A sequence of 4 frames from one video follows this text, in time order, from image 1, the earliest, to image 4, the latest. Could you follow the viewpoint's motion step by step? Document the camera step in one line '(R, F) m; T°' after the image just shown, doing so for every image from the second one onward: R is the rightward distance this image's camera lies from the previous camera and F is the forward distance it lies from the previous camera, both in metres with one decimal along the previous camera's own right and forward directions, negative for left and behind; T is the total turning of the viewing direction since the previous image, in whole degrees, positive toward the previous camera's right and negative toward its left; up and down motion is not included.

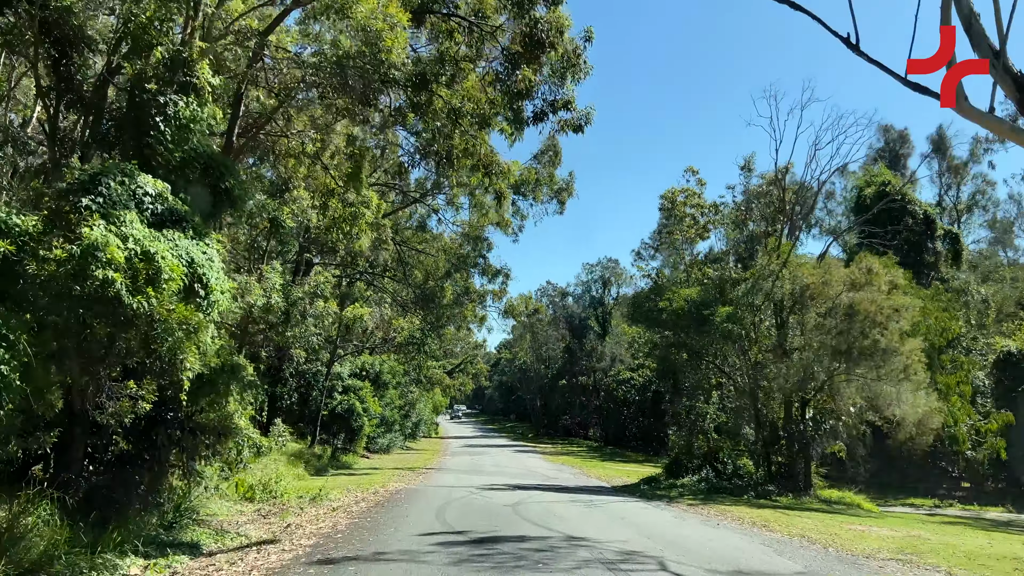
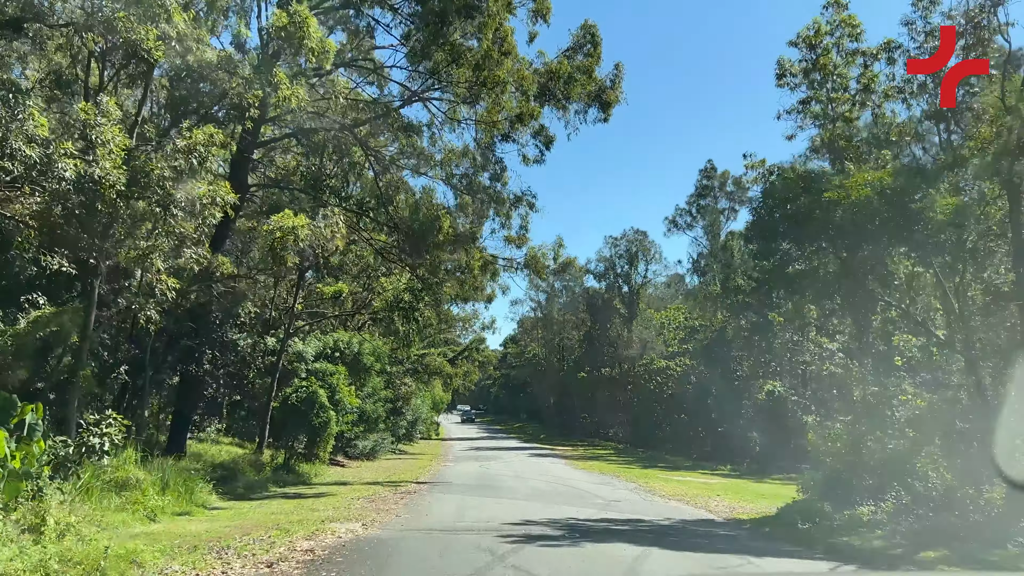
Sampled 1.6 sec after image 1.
(-0.6, +8.3) m; 0°
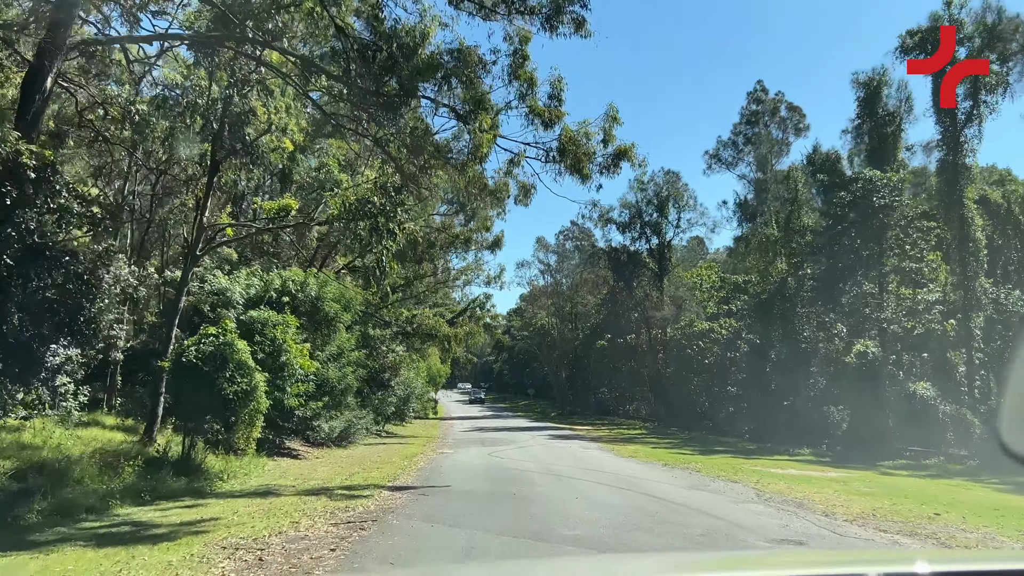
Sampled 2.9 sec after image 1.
(-0.5, +7.7) m; 0°
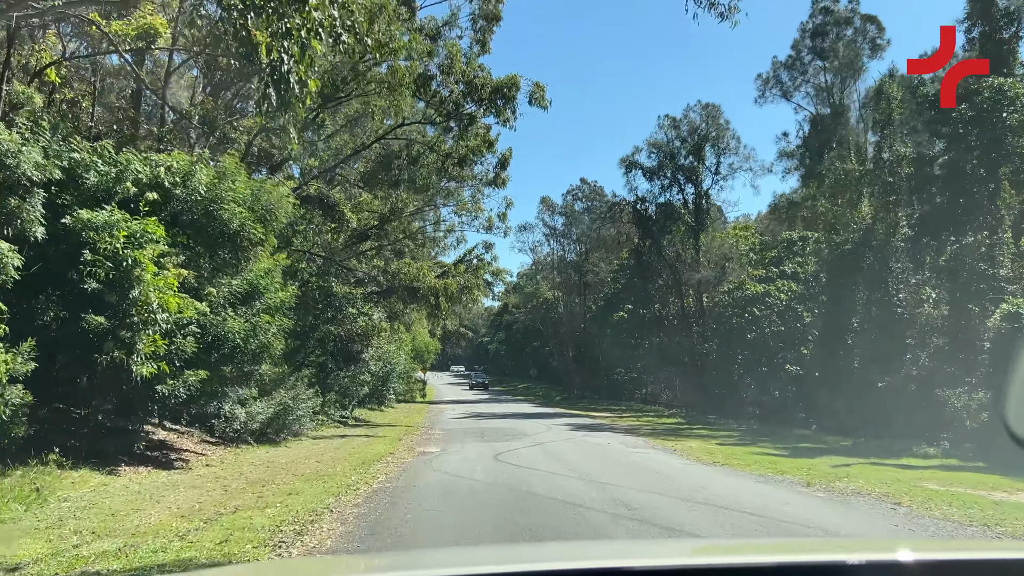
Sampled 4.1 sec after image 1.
(-0.5, +7.5) m; 0°
